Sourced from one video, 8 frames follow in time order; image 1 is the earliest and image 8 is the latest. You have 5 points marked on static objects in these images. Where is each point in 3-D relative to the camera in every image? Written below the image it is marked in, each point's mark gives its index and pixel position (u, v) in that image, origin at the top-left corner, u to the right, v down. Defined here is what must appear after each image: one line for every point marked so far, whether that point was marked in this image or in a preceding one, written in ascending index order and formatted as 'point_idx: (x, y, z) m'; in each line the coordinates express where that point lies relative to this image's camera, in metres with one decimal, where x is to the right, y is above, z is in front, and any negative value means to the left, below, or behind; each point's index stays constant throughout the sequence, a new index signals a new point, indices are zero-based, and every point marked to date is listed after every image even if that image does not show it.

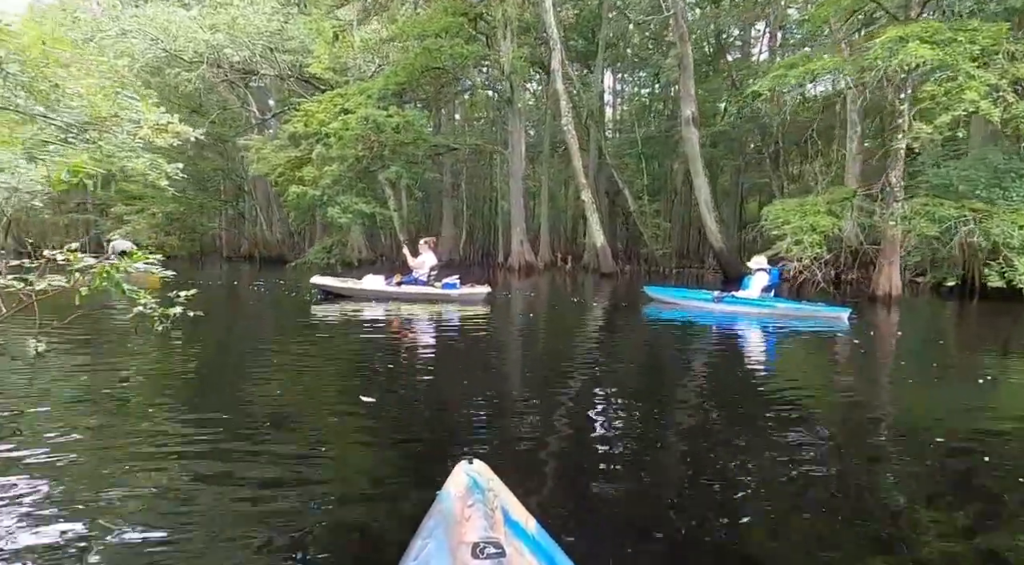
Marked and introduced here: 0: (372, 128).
0: (-3.1, +3.5, +17.2) m
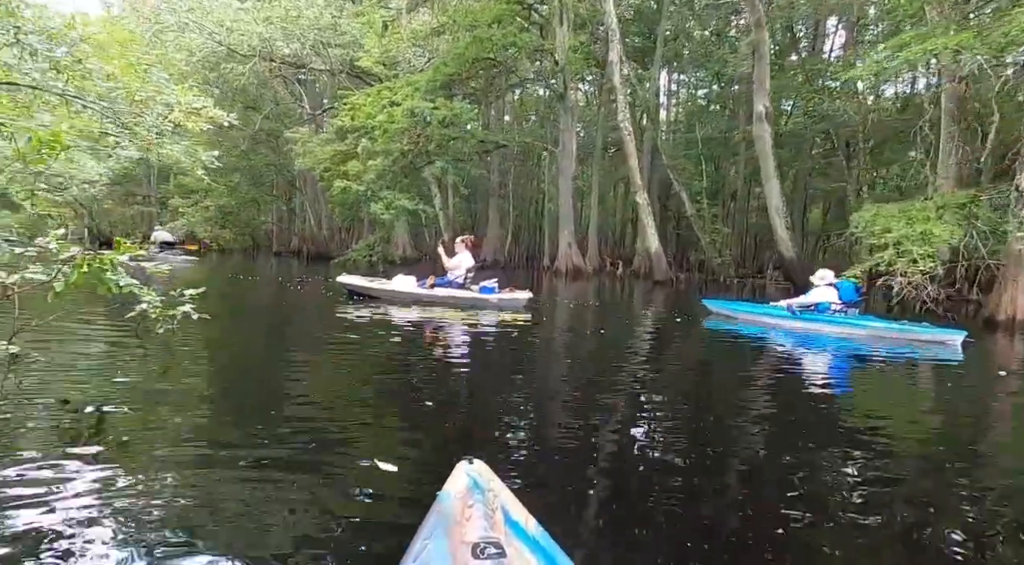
0: (-2.0, +3.6, +17.0) m
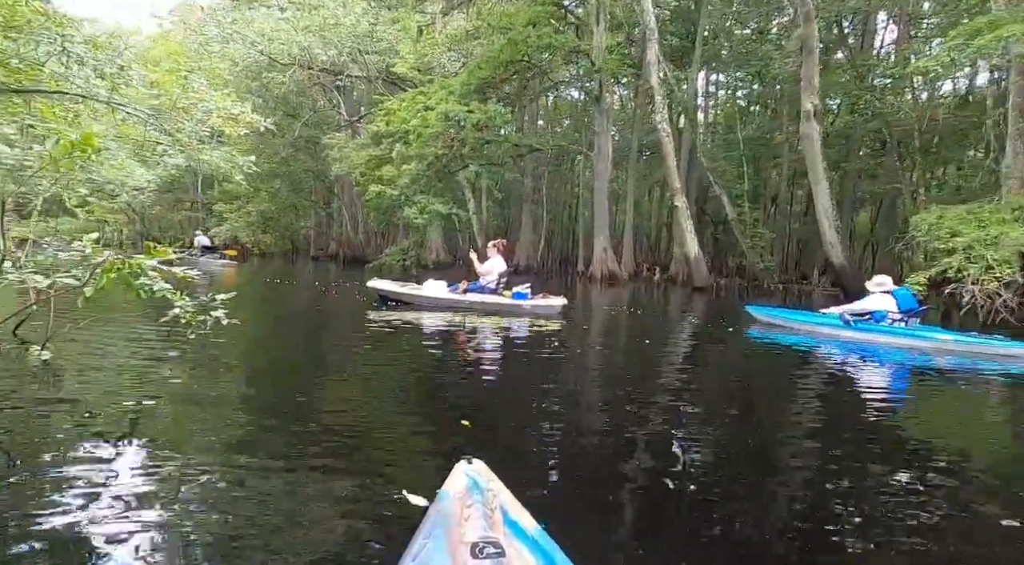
0: (-1.3, +3.5, +16.9) m
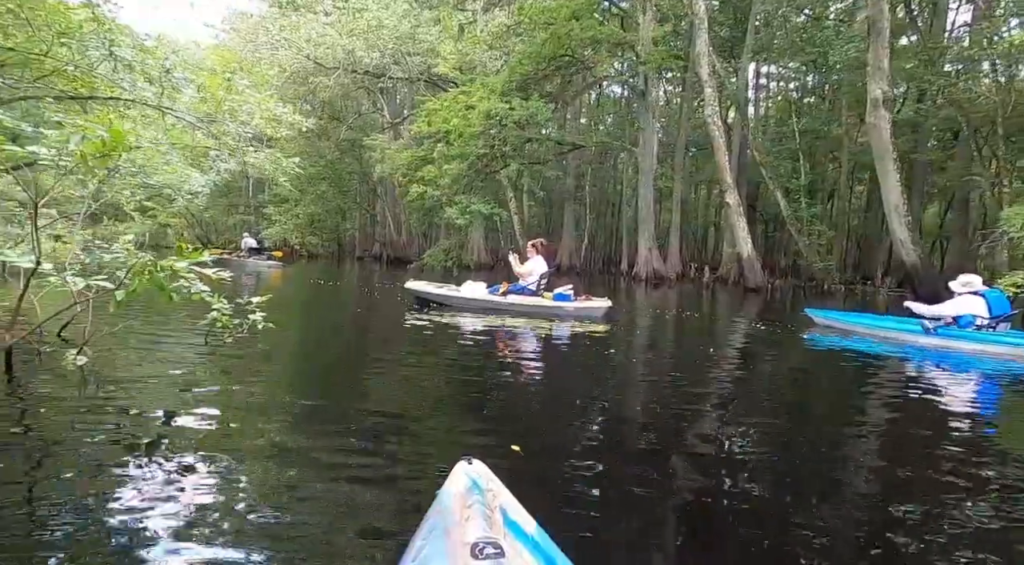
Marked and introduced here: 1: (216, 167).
0: (-0.4, +3.4, +16.7) m
1: (-3.1, +1.2, +8.2) m
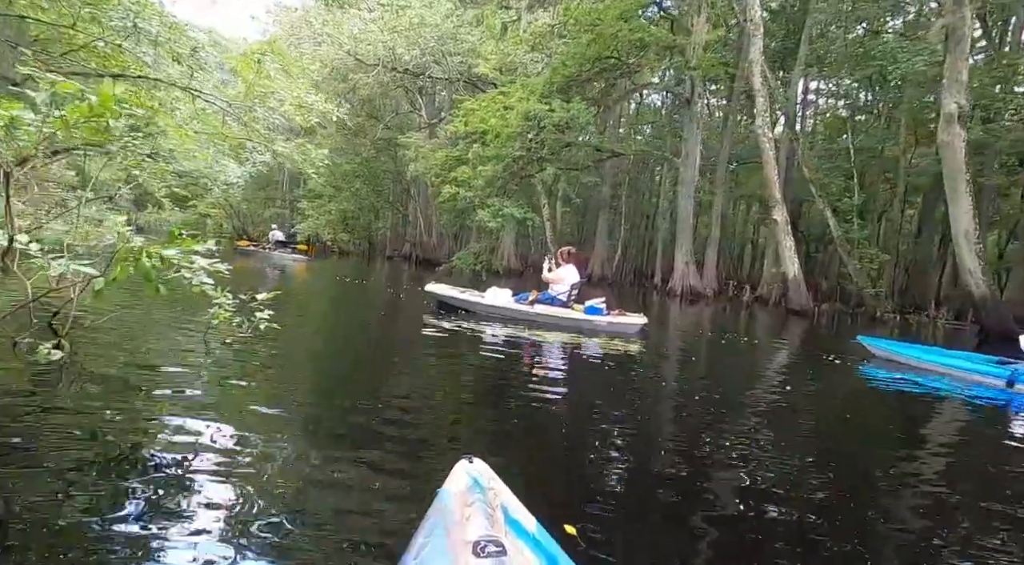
0: (+0.4, +3.3, +16.4) m
1: (-2.7, +1.3, +8.0) m
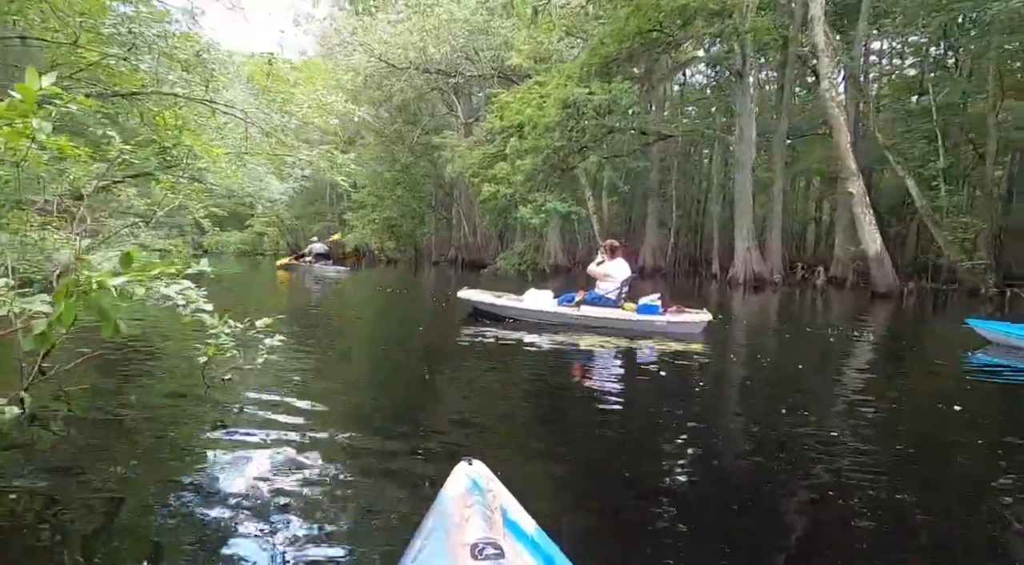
0: (+1.2, +3.4, +15.9) m
1: (-2.3, +1.1, +7.6) m
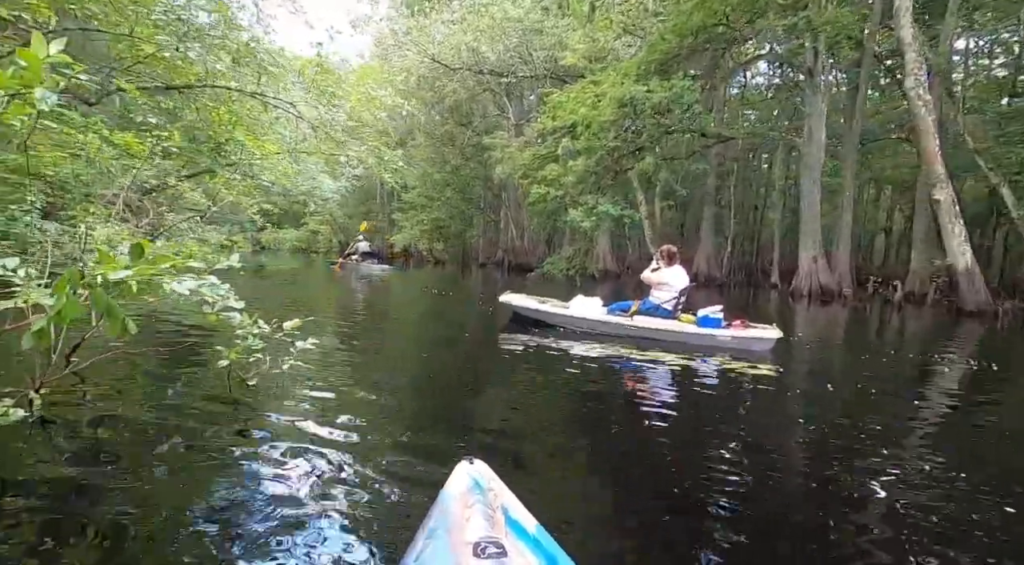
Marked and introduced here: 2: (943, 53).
0: (+2.3, +3.2, +15.4) m
1: (-1.8, +1.2, +7.4) m
2: (+9.2, +4.9, +18.1) m
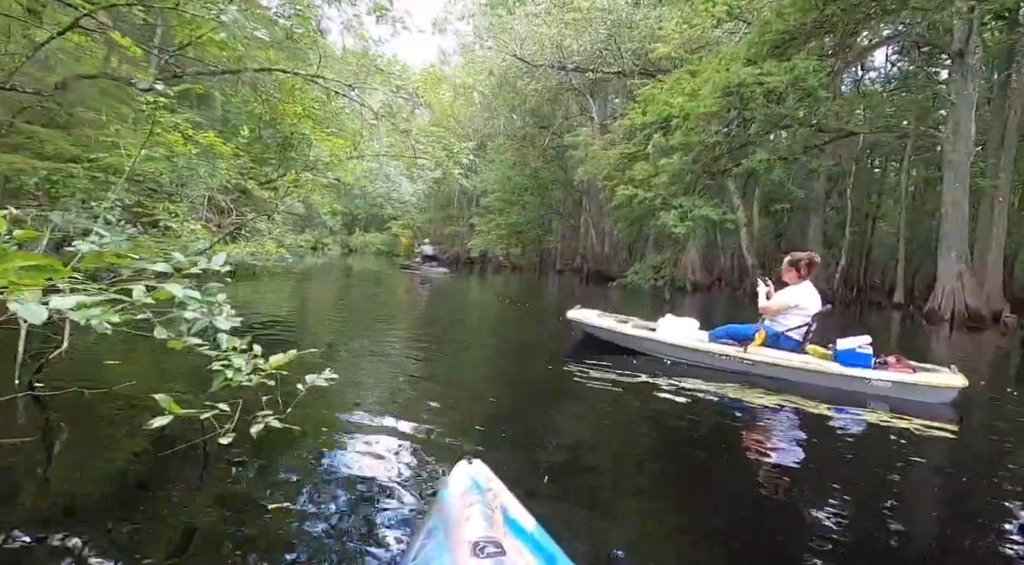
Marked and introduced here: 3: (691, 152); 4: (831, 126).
0: (+3.8, +3.0, +14.2) m
1: (-1.1, +1.1, +6.6) m
2: (+11.0, +4.5, +16.2) m
3: (+3.3, +2.4, +15.1) m
4: (+6.1, +2.9, +15.4) m
